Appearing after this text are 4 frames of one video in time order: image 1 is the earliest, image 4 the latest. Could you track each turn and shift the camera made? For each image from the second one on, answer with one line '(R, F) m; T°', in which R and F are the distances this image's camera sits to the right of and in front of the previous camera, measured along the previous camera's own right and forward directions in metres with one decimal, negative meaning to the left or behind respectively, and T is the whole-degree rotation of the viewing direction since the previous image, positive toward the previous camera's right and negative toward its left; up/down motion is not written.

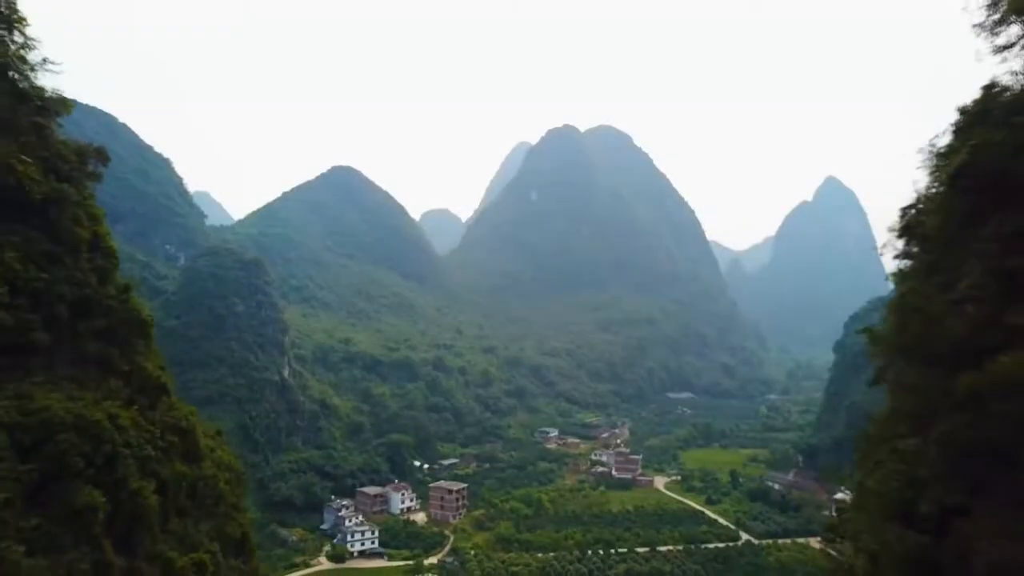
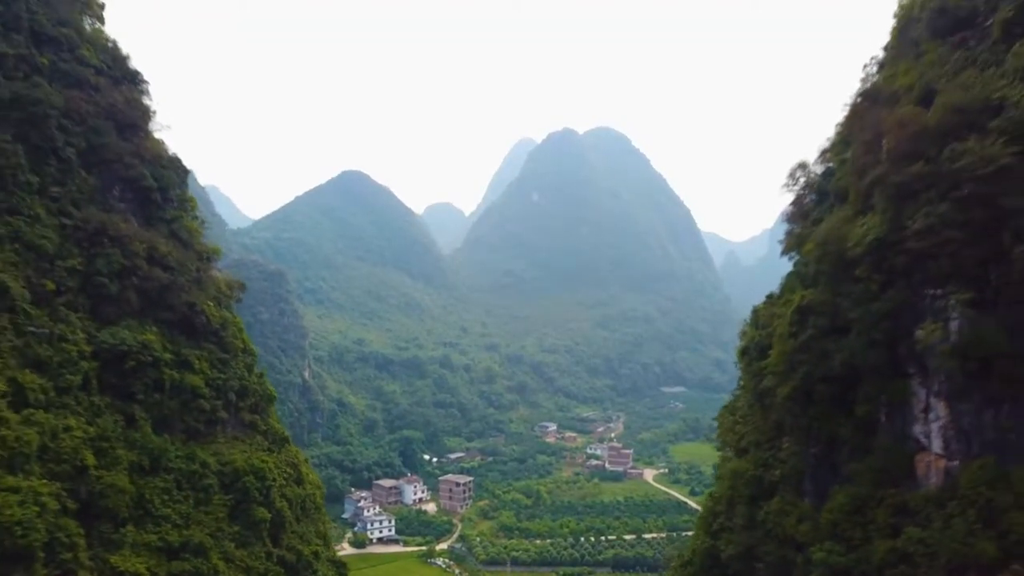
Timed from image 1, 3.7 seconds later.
(+0.1, -5.6) m; 0°
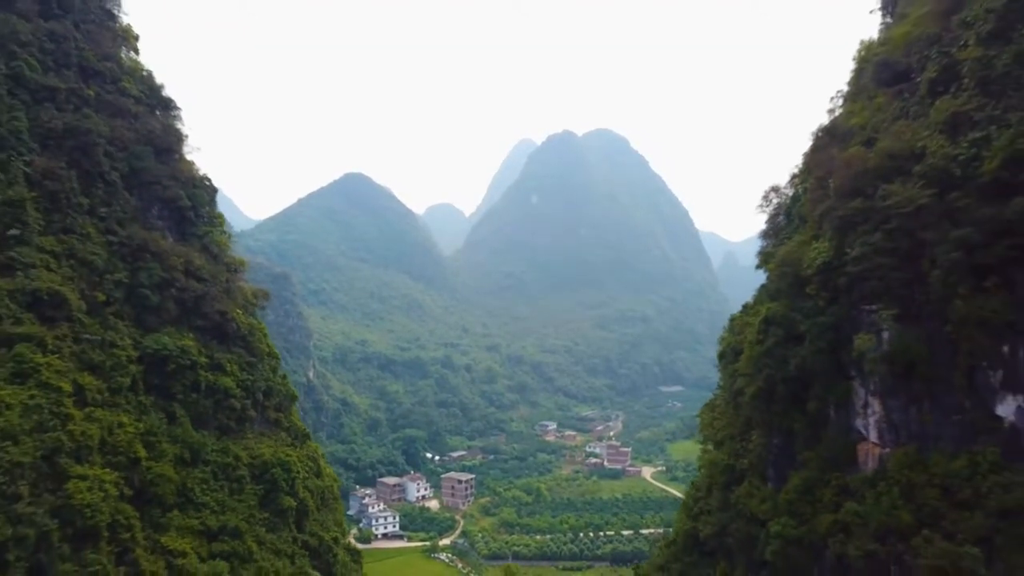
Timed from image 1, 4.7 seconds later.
(-0.1, -1.4) m; 0°
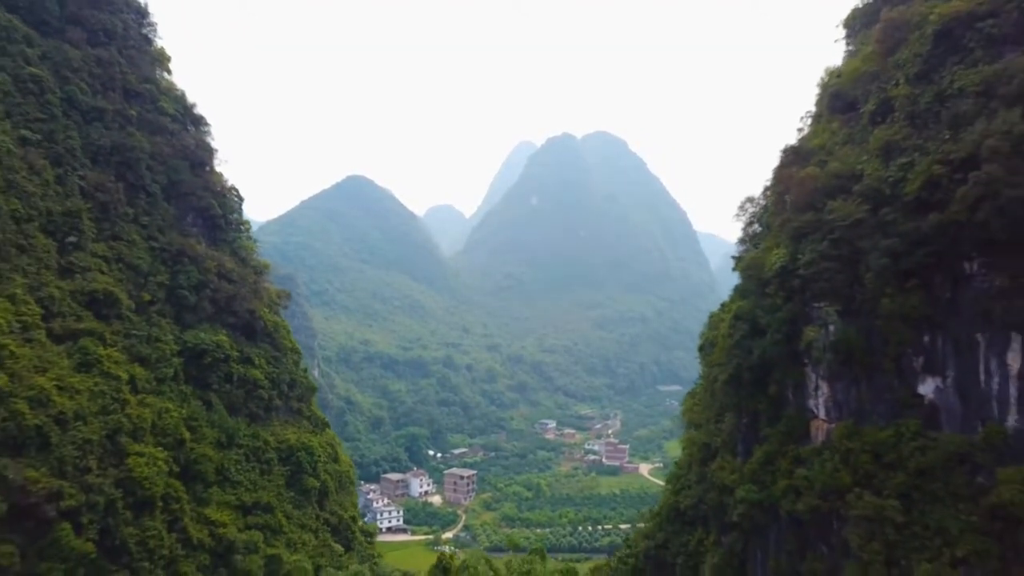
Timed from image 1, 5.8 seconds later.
(-0.1, -1.6) m; 0°
